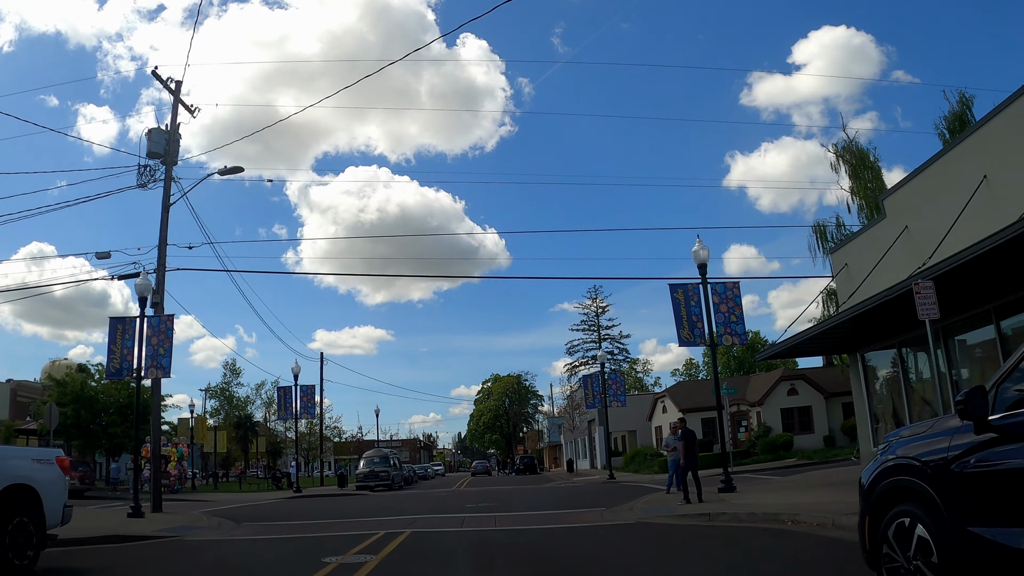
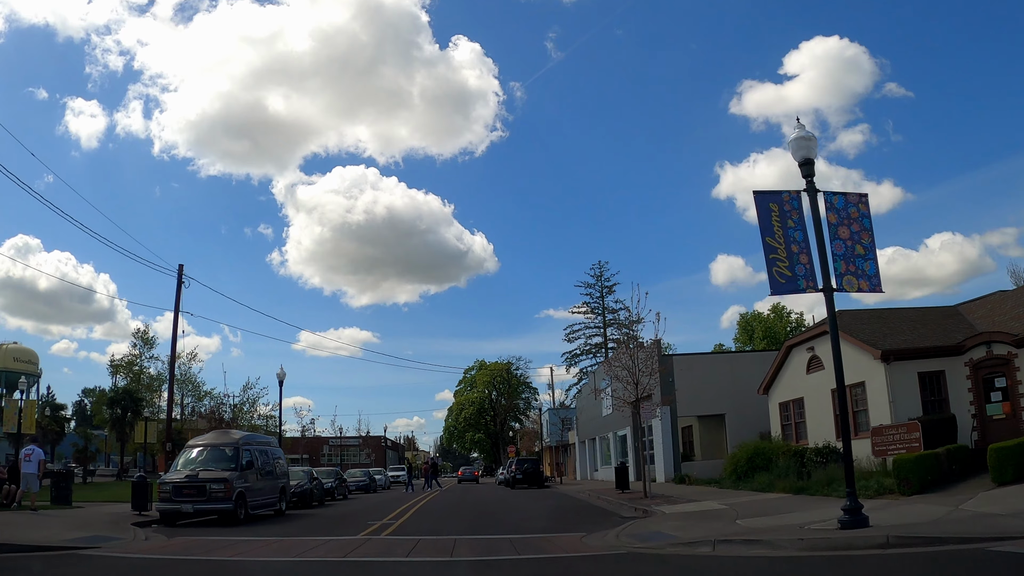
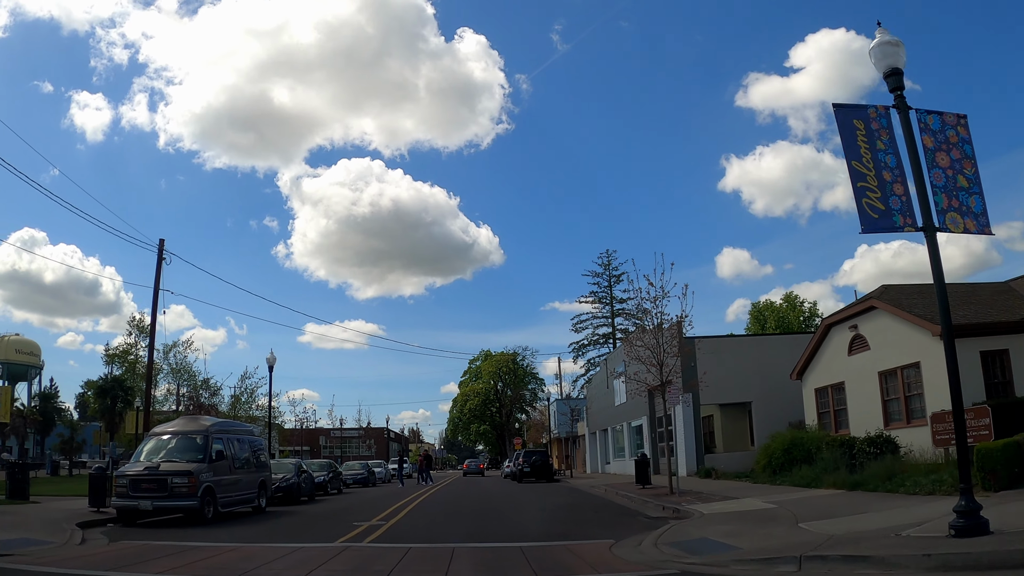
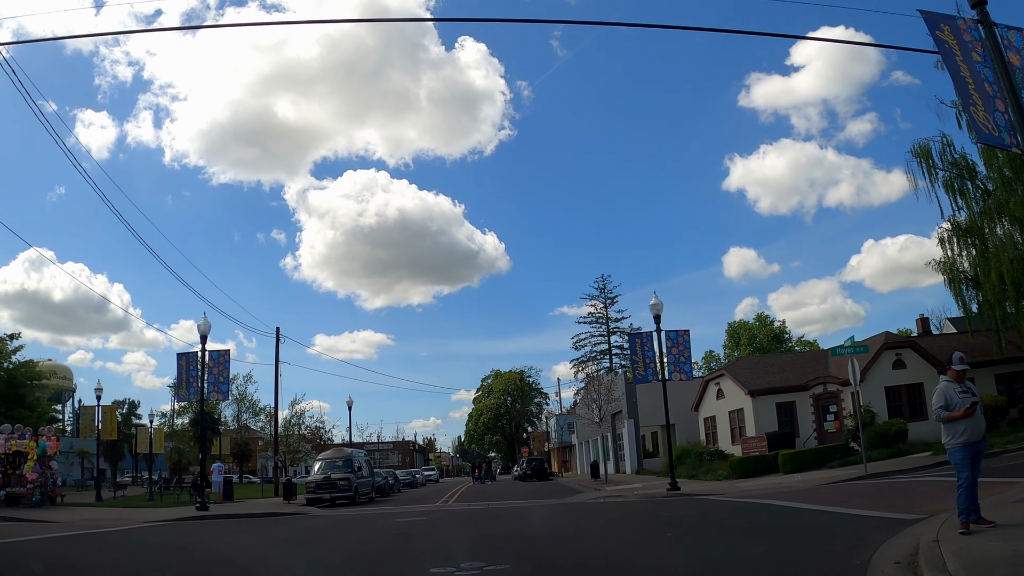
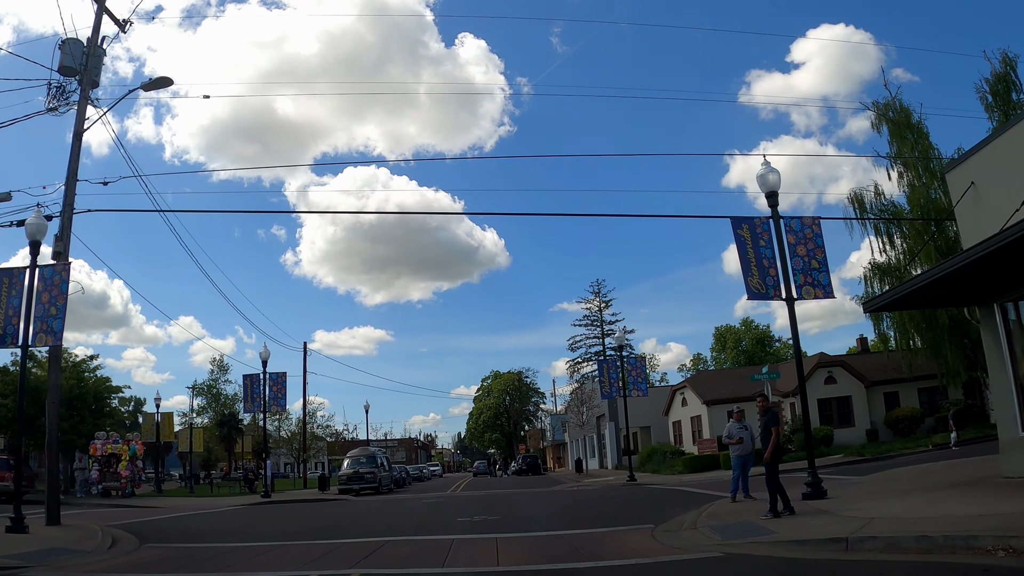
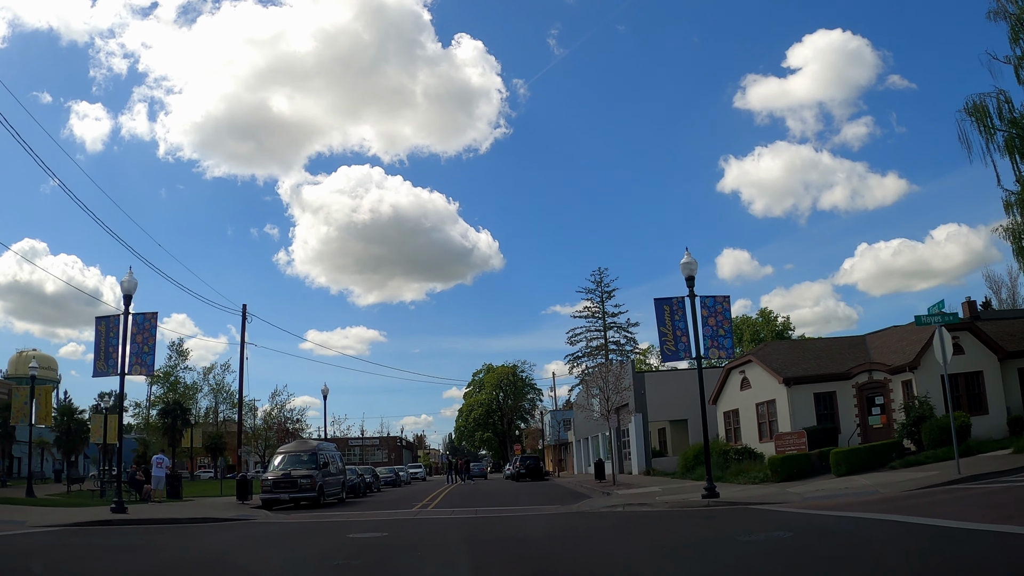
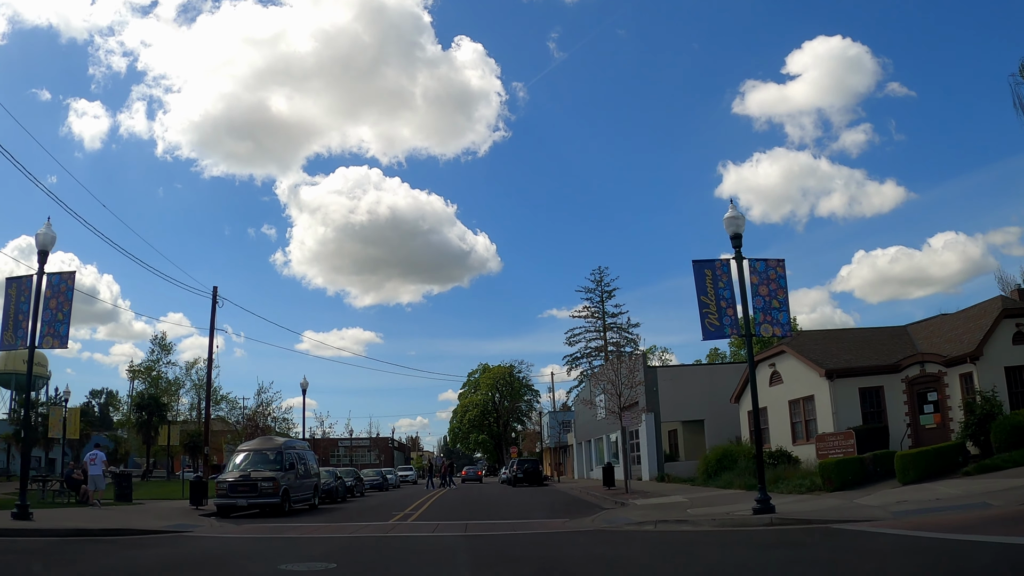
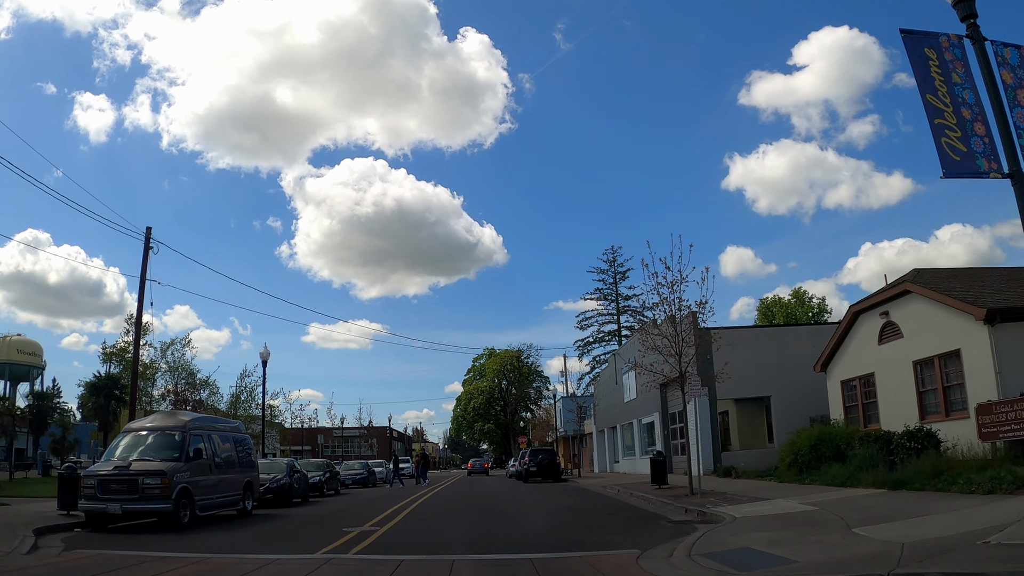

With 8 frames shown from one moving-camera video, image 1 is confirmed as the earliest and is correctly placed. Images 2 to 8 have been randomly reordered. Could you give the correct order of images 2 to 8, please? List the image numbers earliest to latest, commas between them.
5, 4, 6, 7, 2, 3, 8
